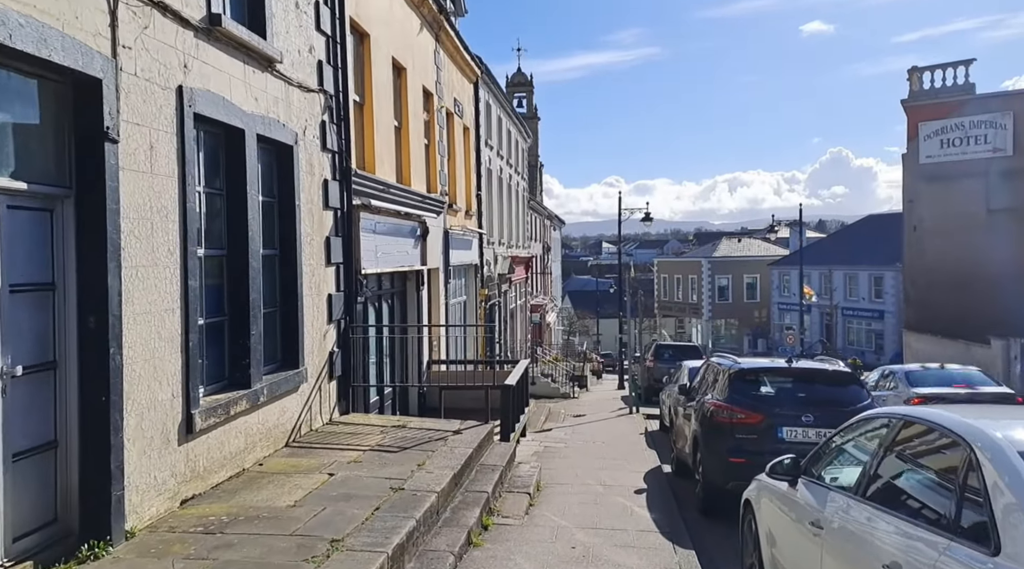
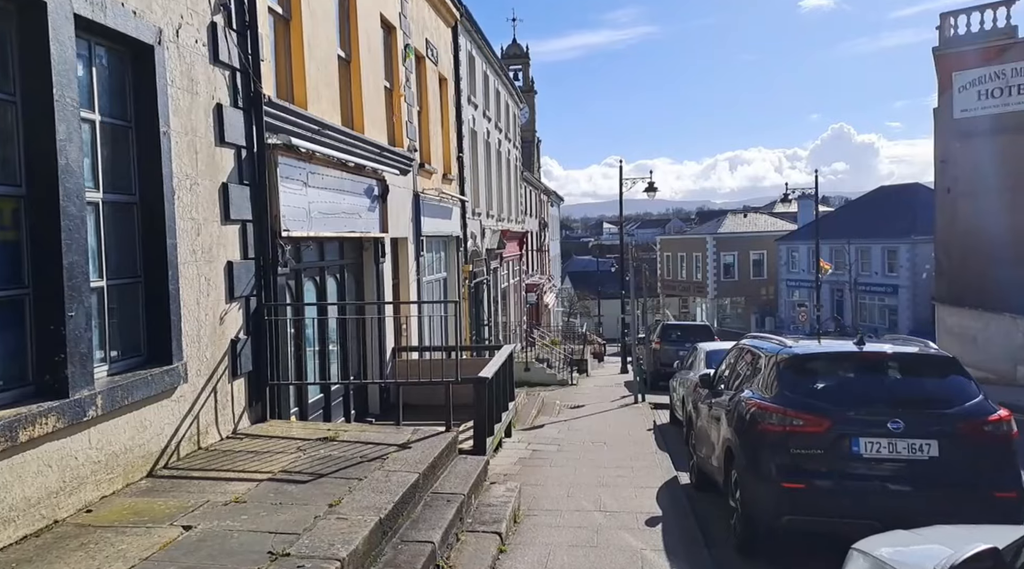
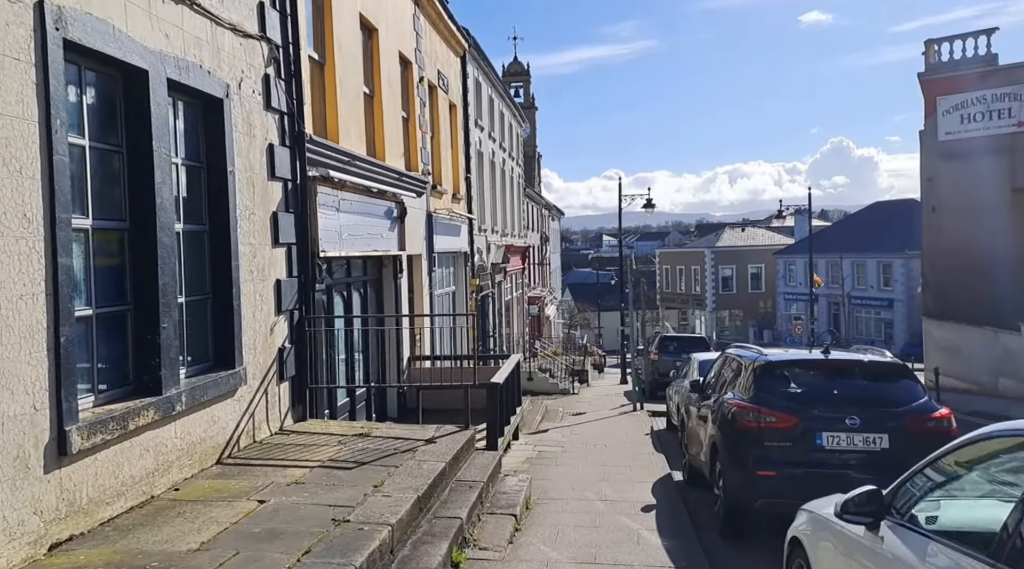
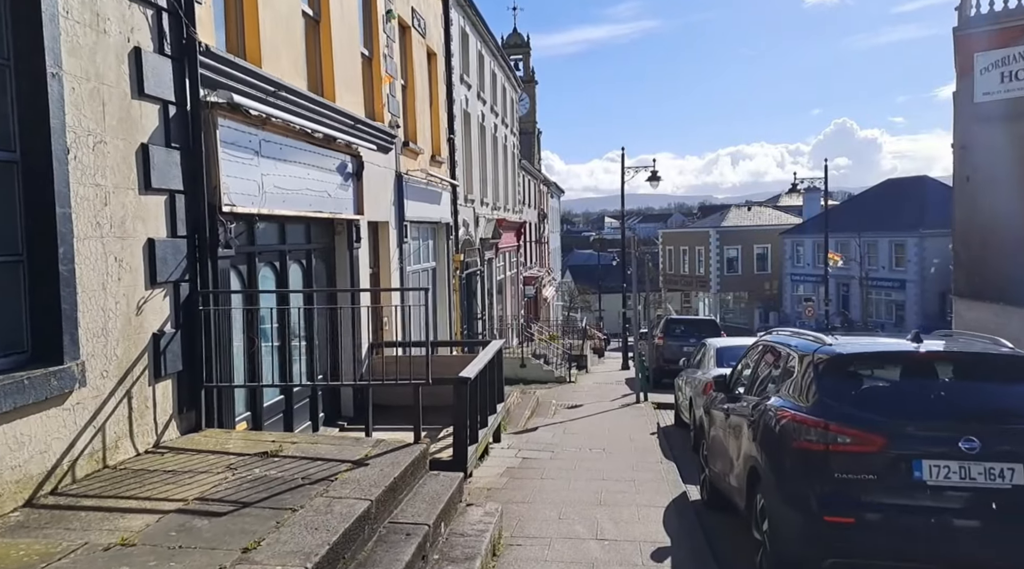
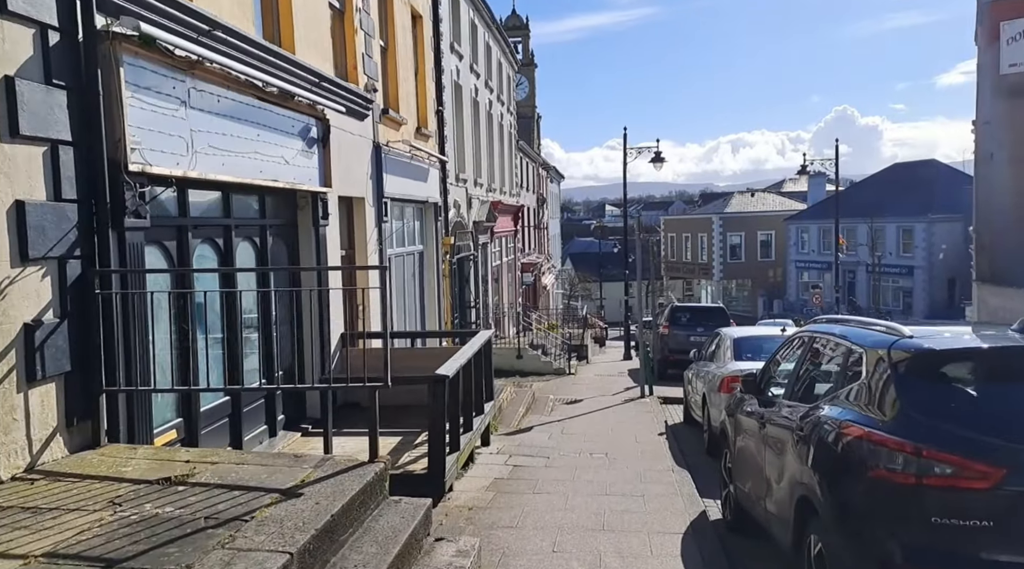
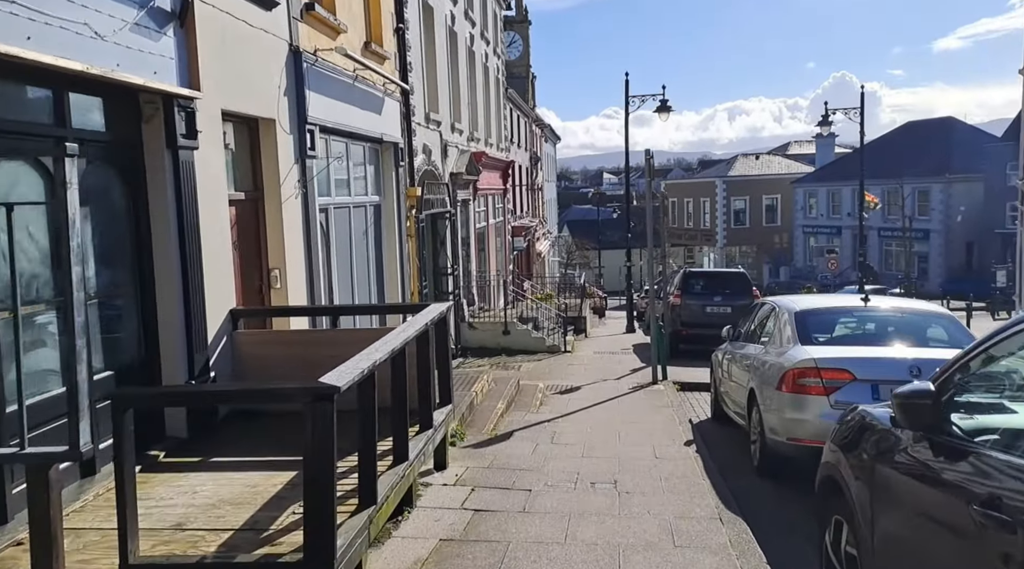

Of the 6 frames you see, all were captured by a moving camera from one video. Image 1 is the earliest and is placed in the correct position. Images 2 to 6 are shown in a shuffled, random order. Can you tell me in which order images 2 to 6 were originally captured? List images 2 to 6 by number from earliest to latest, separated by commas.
3, 2, 4, 5, 6
